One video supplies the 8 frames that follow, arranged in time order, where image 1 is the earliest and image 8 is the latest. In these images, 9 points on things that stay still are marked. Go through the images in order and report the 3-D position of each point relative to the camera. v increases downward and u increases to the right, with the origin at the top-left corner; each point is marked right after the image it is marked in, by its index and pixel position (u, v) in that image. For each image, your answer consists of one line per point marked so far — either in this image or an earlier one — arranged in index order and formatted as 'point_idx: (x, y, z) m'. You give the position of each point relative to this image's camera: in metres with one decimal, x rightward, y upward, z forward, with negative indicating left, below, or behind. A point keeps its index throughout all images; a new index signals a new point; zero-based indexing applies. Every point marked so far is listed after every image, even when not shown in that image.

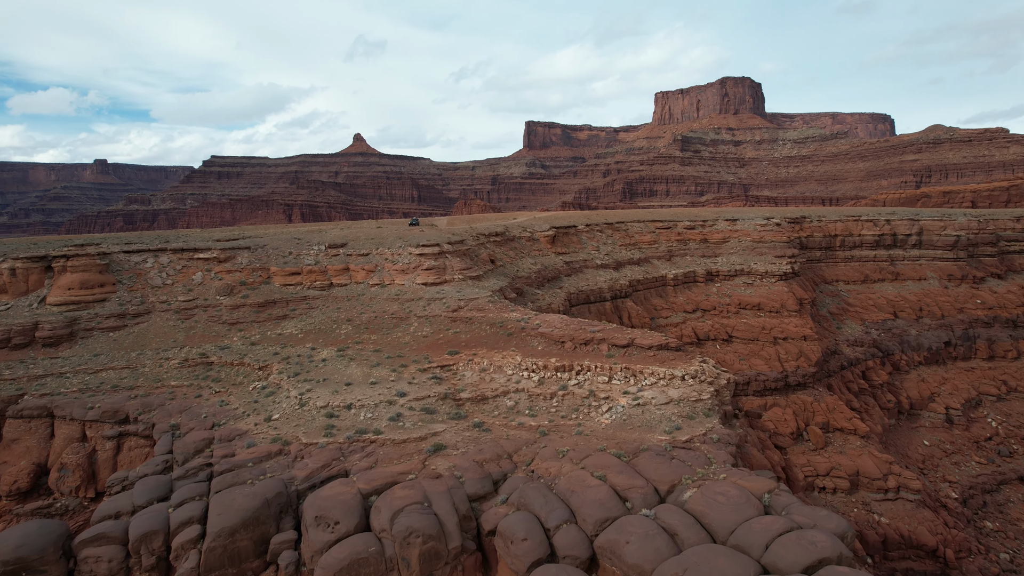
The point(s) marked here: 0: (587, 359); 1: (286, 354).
0: (+1.8, -1.7, +15.8) m
1: (-6.3, -1.9, +18.7) m
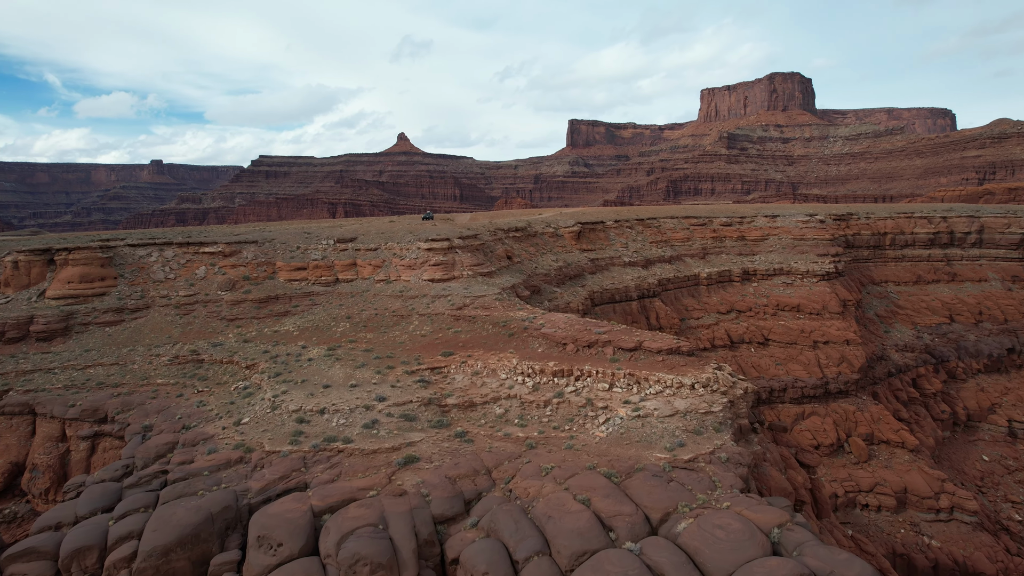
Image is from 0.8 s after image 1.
0: (+1.6, -1.6, +14.3) m
1: (-6.3, -1.7, +17.7) m
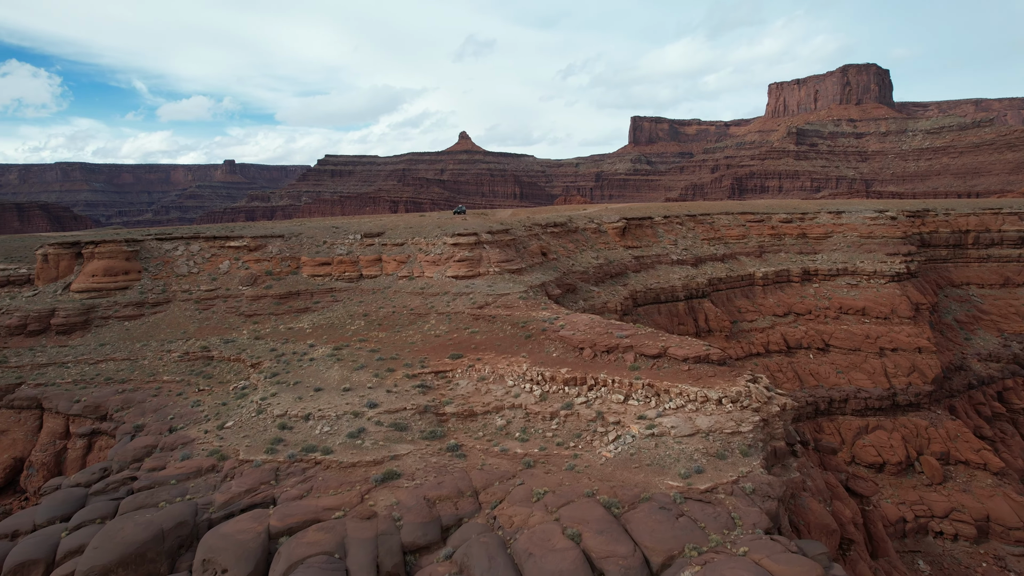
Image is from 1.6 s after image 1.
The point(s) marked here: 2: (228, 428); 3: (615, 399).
0: (+1.8, -1.6, +12.8) m
1: (-5.8, -1.6, +16.9) m
2: (-5.2, -2.6, +12.3) m
3: (+1.8, -2.0, +11.9) m
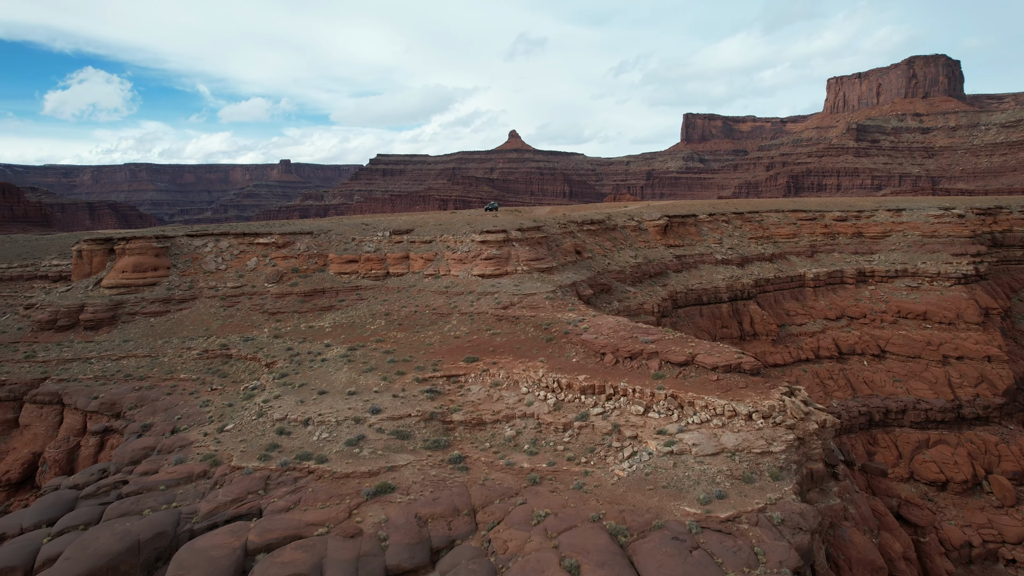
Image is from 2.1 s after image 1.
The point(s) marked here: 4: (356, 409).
0: (+2.0, -1.6, +11.8) m
1: (-5.2, -1.5, +16.4) m
2: (-5.0, -2.5, +11.8) m
3: (+2.0, -2.0, +10.8) m
4: (-2.8, -2.1, +11.8) m
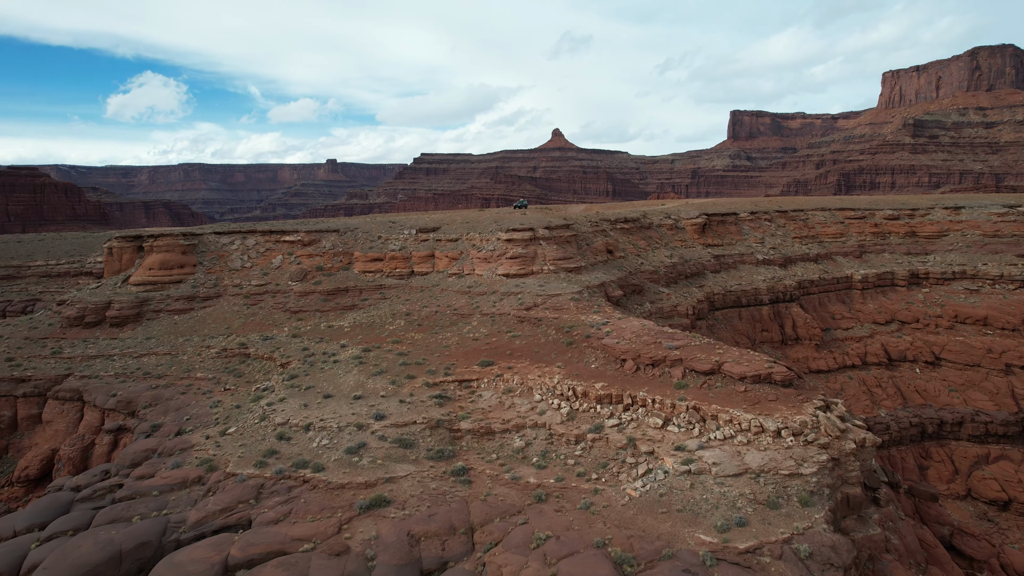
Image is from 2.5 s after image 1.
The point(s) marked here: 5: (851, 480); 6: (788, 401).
0: (+2.2, -1.7, +10.9) m
1: (-4.7, -1.5, +16.0) m
2: (-4.8, -2.5, +11.4) m
3: (+2.1, -2.0, +10.0) m
4: (-2.6, -2.1, +11.3) m
5: (+4.4, -2.5, +8.7) m
6: (+4.0, -1.7, +9.8) m
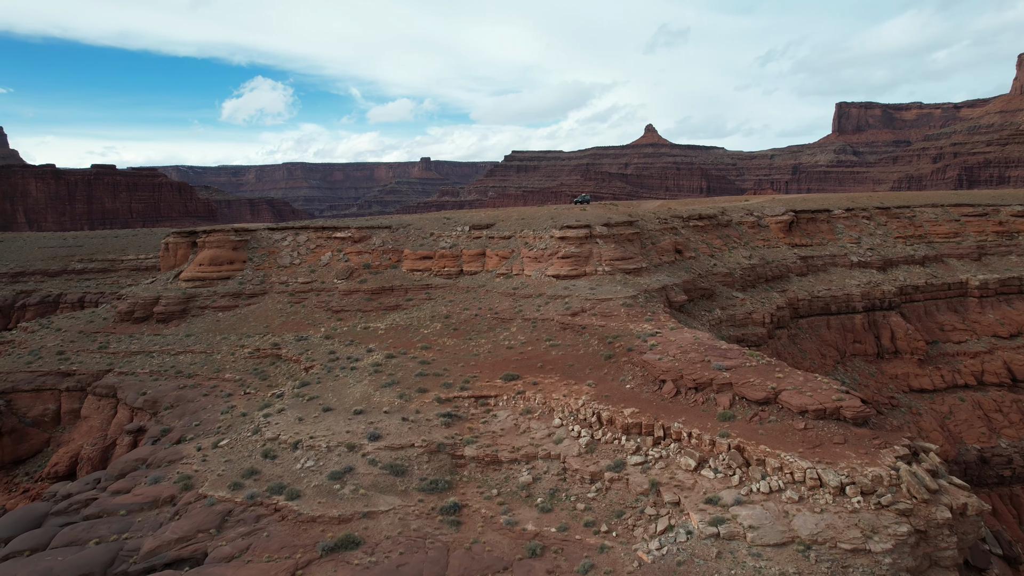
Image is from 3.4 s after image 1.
0: (+2.3, -1.8, +9.0) m
1: (-3.8, -1.5, +15.0) m
2: (-4.6, -2.5, +10.5) m
3: (+2.1, -2.1, +8.2) m
4: (-2.3, -2.2, +10.1) m
5: (+4.2, -2.7, +6.5) m
6: (+4.0, -1.8, +7.6) m
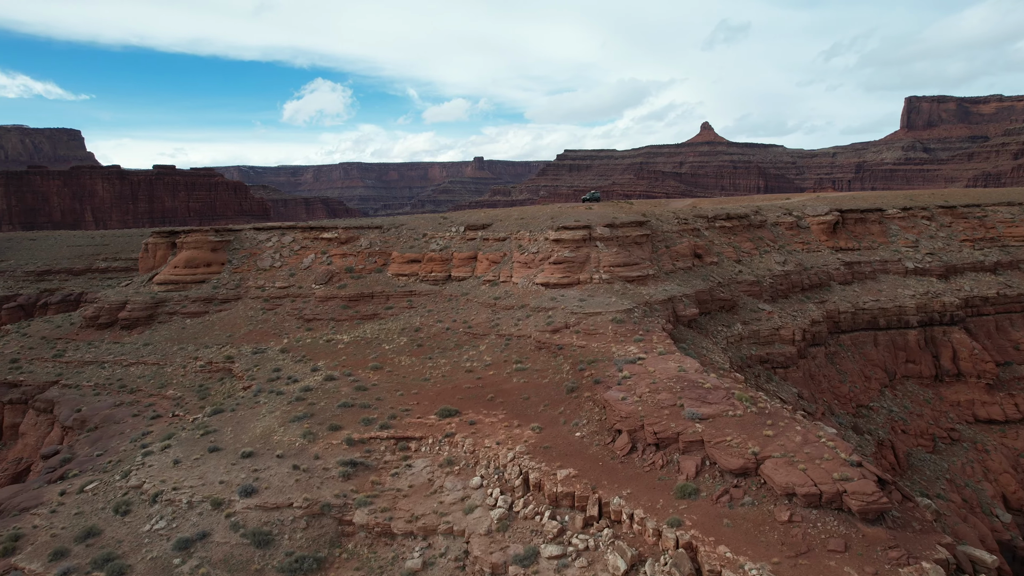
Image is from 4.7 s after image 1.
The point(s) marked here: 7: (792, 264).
0: (+1.2, -2.0, +6.7) m
1: (-4.5, -1.7, +13.2) m
2: (-5.6, -2.7, +8.7) m
3: (+0.9, -2.4, +5.8) m
4: (-3.4, -2.4, +8.1) m
5: (+2.9, -2.9, +4.0) m
6: (+2.7, -2.1, +5.1) m
7: (+8.4, +0.7, +19.9) m
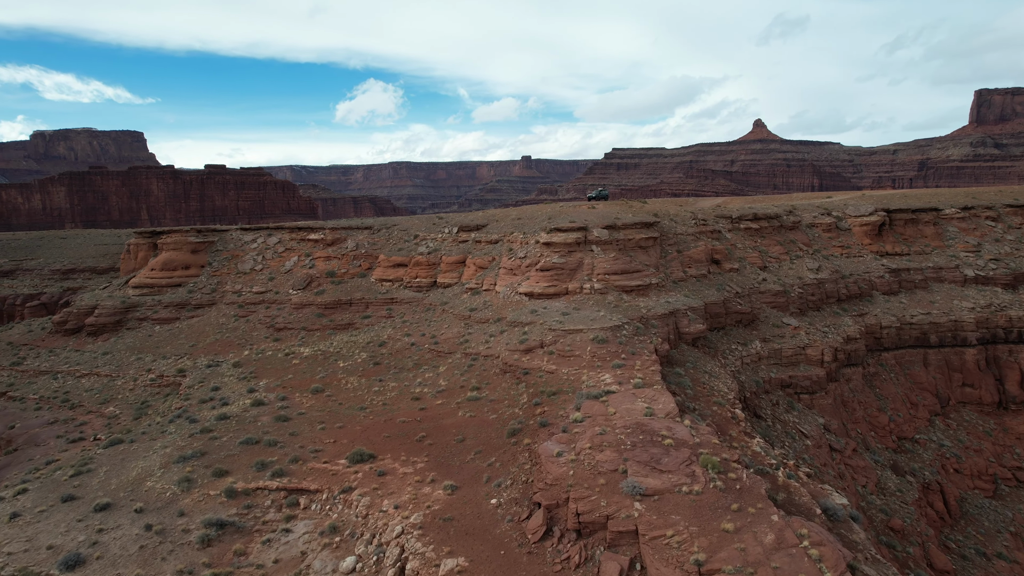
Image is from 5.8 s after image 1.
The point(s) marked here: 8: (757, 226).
0: (+0.1, -2.2, +4.8) m
1: (-5.0, -1.8, +11.6) m
2: (-6.5, -2.8, +7.3) m
3: (-0.3, -2.6, +3.9) m
4: (-4.4, -2.5, +6.5) m
5: (+1.6, -3.2, +2.0) m
6: (+1.5, -2.3, +3.1) m
7: (+8.3, +0.4, +17.5) m
8: (+6.9, +1.7, +18.8) m
